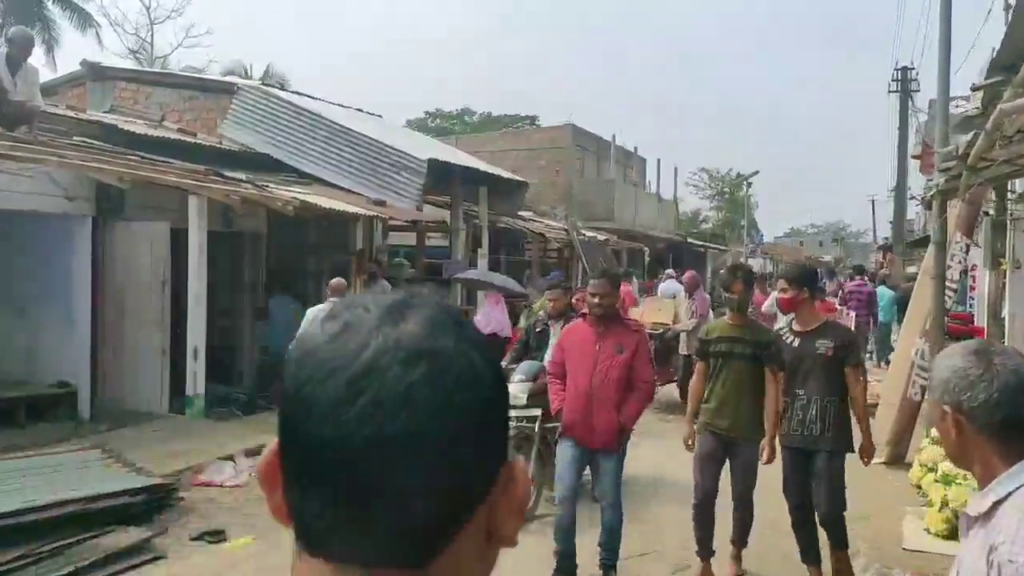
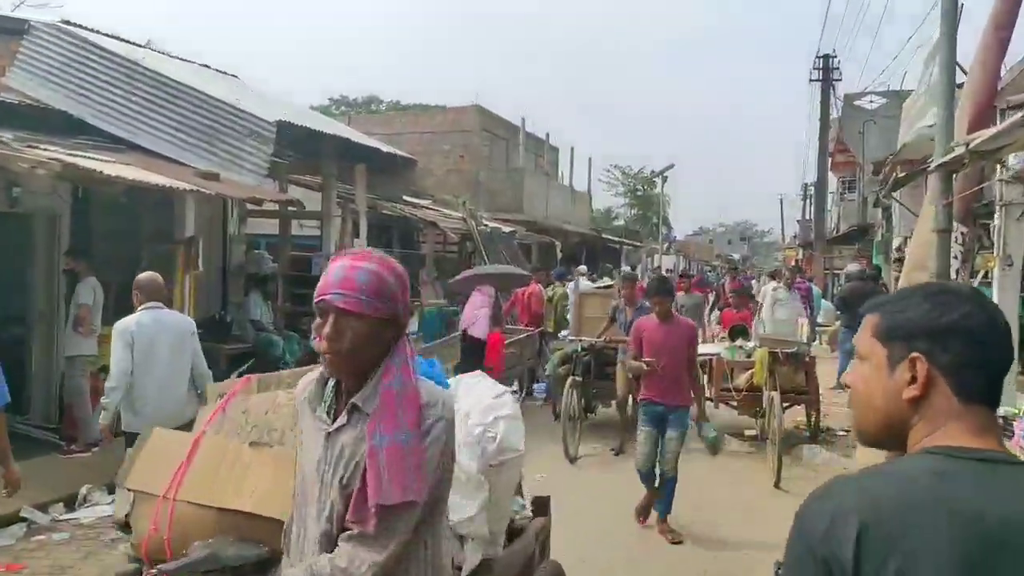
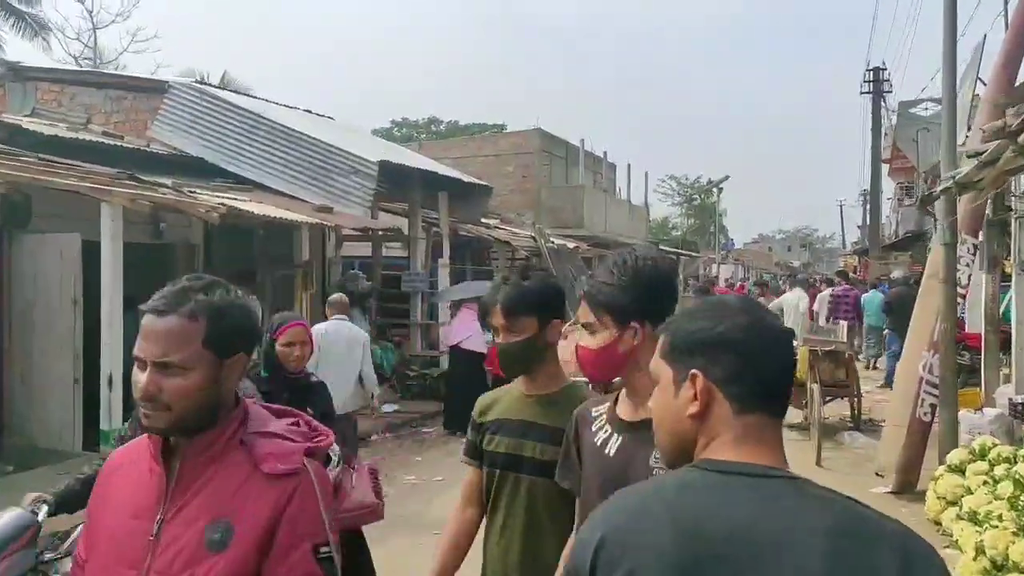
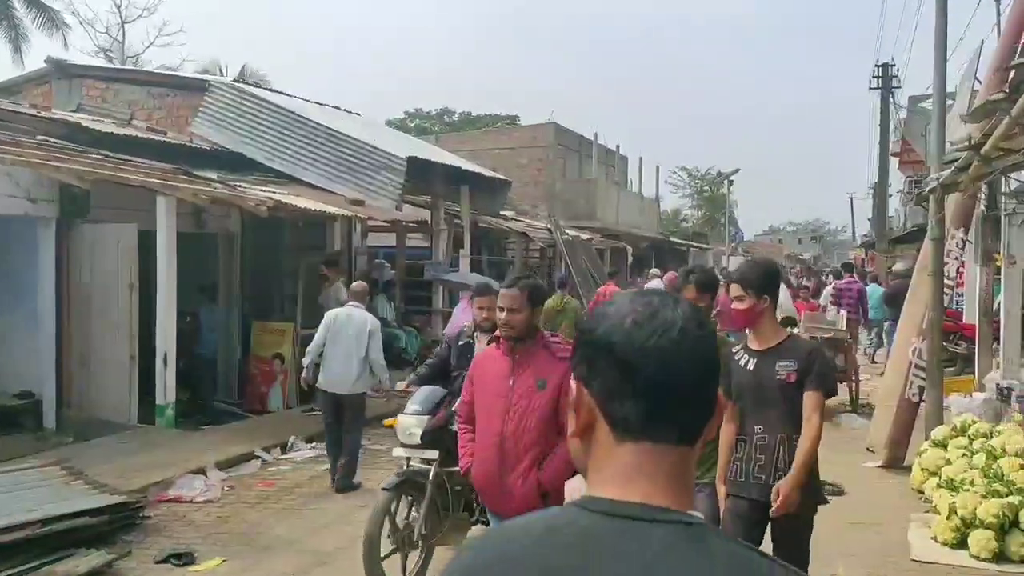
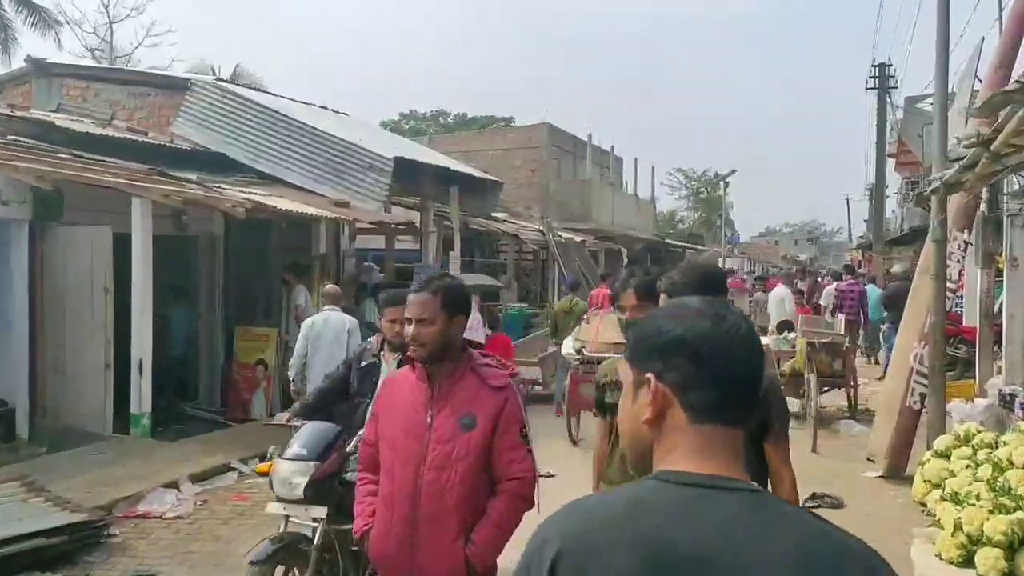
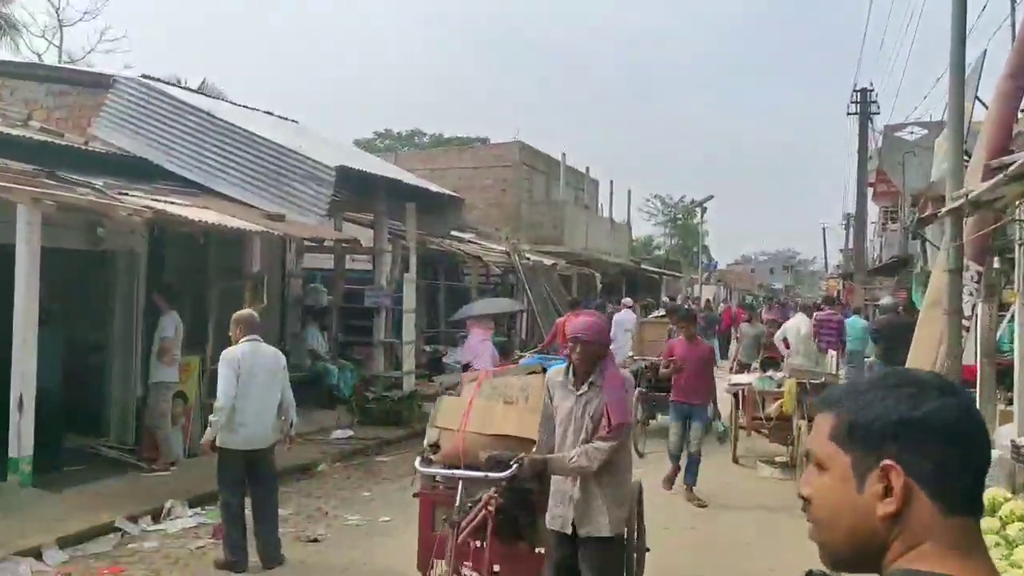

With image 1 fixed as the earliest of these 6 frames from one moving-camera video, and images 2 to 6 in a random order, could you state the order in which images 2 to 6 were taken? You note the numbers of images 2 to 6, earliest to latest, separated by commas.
4, 5, 3, 6, 2
